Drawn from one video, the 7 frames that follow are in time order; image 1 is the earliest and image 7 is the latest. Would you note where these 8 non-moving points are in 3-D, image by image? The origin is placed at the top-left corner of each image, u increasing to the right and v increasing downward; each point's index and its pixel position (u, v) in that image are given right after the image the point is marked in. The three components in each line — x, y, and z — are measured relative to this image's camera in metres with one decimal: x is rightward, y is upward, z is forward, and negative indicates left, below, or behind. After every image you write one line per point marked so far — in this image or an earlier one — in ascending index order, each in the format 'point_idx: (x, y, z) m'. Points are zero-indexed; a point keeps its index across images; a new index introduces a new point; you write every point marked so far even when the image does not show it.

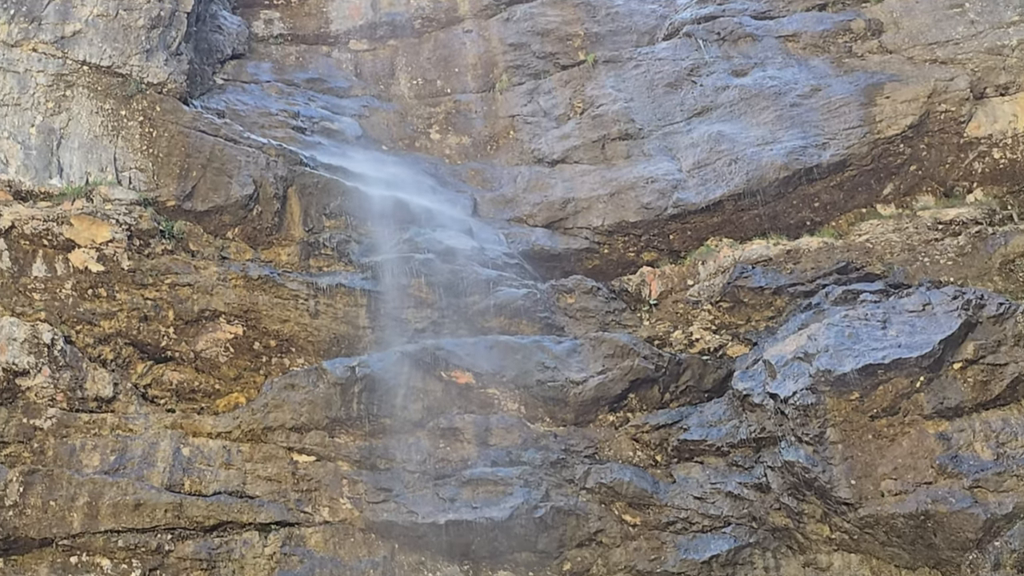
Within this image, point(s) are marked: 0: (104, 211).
0: (-3.4, +0.7, +6.7) m
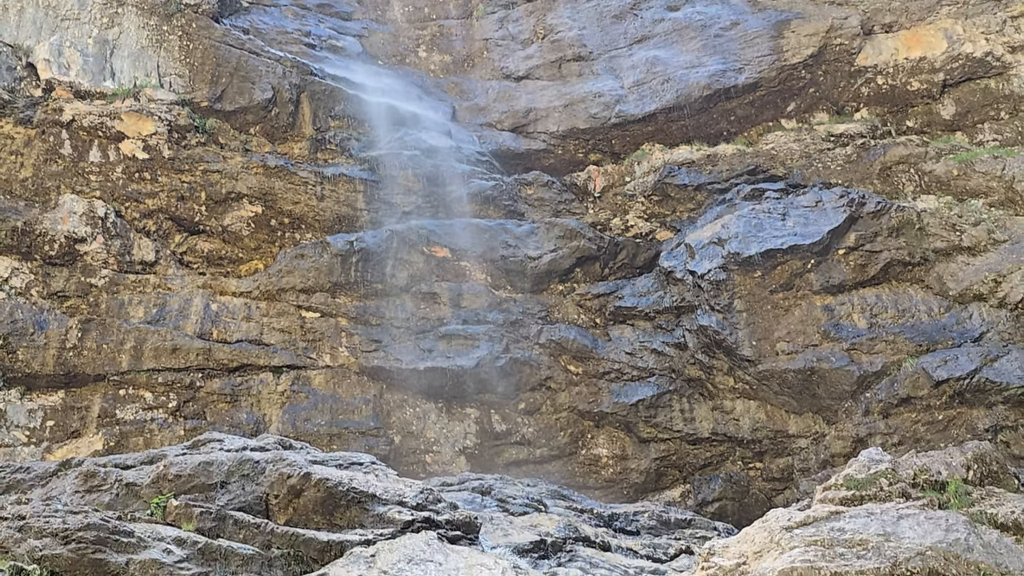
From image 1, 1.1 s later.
0: (-3.6, +1.7, +7.8) m
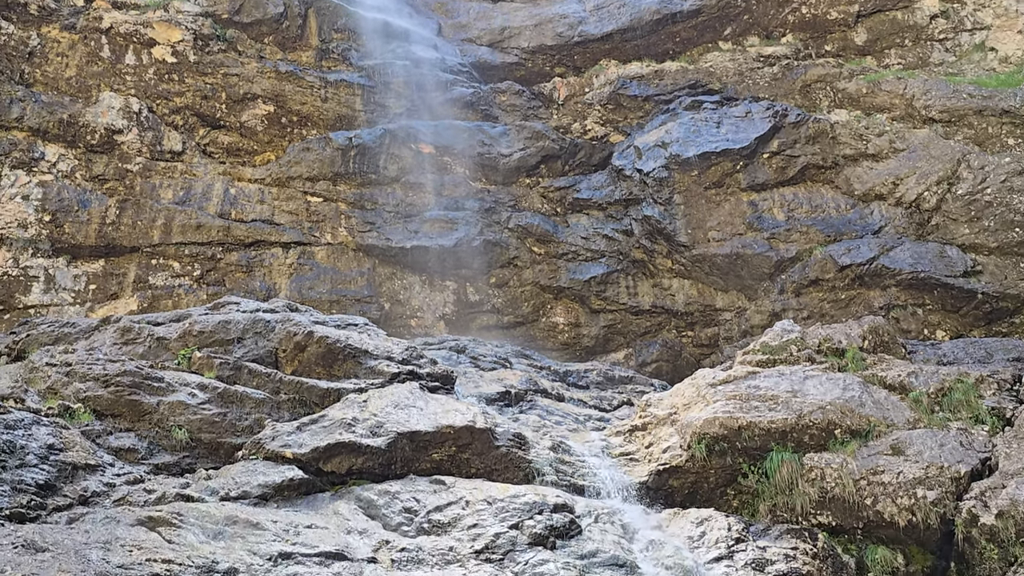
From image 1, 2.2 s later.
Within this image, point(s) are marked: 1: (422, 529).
0: (-3.8, +2.9, +8.9) m
1: (-0.9, -2.3, +8.0) m
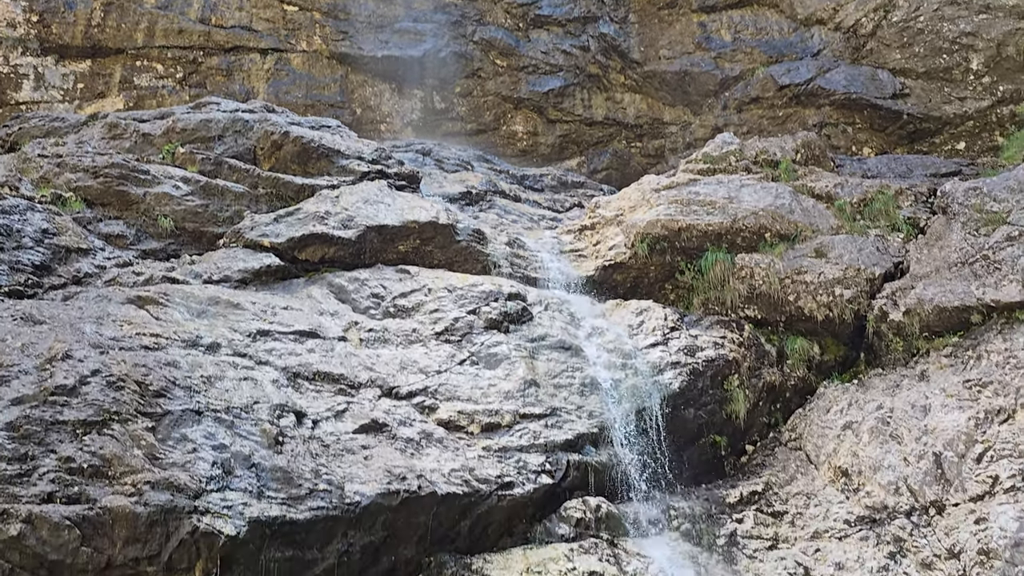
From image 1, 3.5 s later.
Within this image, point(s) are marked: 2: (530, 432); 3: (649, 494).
0: (-4.2, +5.1, +9.1) m
1: (-1.4, -0.2, +8.8) m
2: (+0.2, -1.5, +8.4) m
3: (+1.5, -2.2, +8.8) m
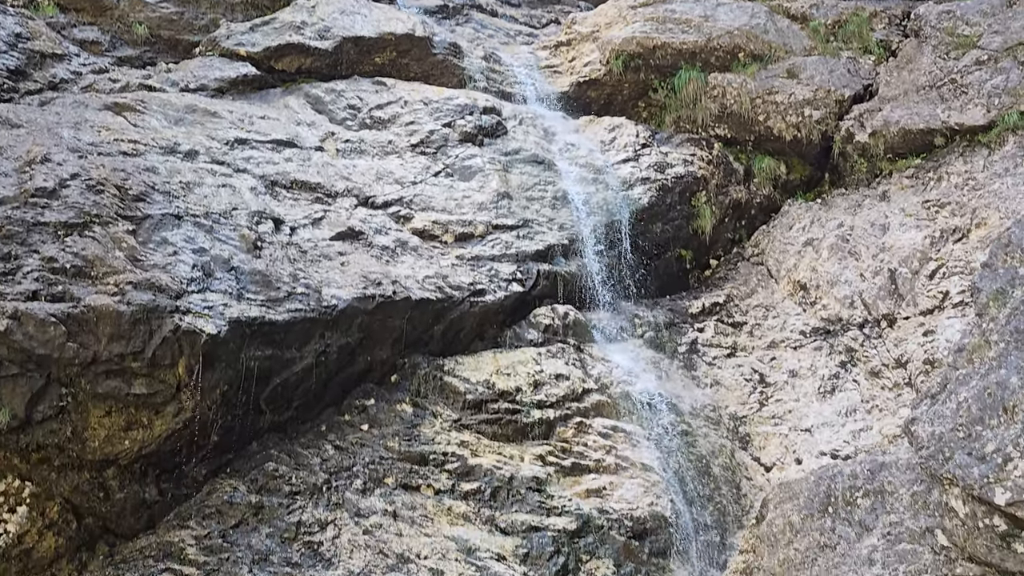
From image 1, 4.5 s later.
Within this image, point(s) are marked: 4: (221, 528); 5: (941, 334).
0: (-4.3, +7.2, +8.6) m
1: (-1.6, +1.8, +8.9) m
2: (-0.1, +0.5, +8.7) m
3: (+1.2, -0.2, +9.2) m
4: (-2.6, -2.0, +6.7) m
5: (+3.9, -0.4, +7.2) m
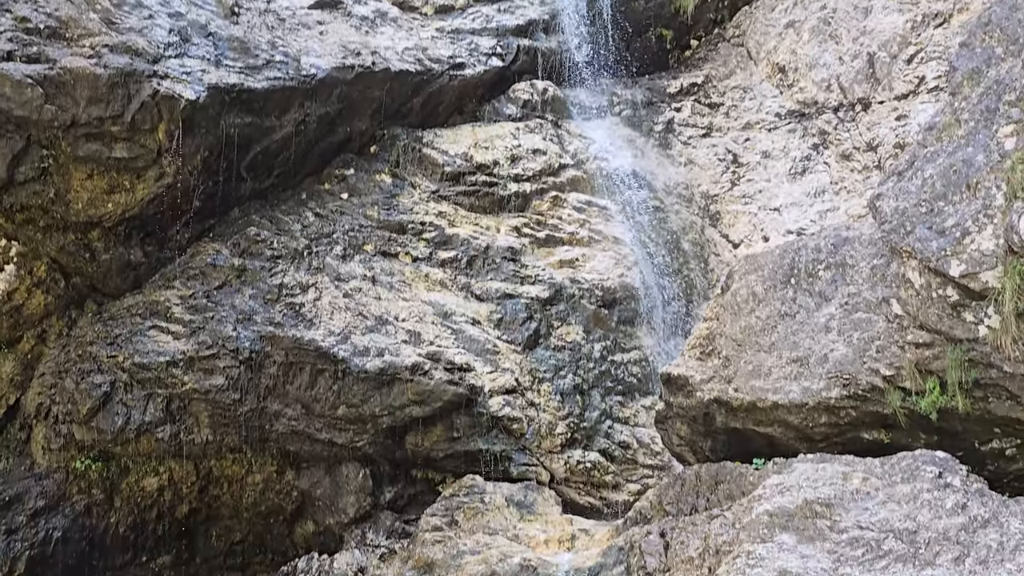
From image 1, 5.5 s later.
0: (-4.3, +9.4, +6.2) m
1: (-1.8, +4.3, +8.2) m
2: (-0.3, +2.9, +8.4) m
3: (+0.9, +2.4, +9.2) m
4: (-2.7, 0.0, +7.0) m
5: (+3.8, +1.6, +7.6) m
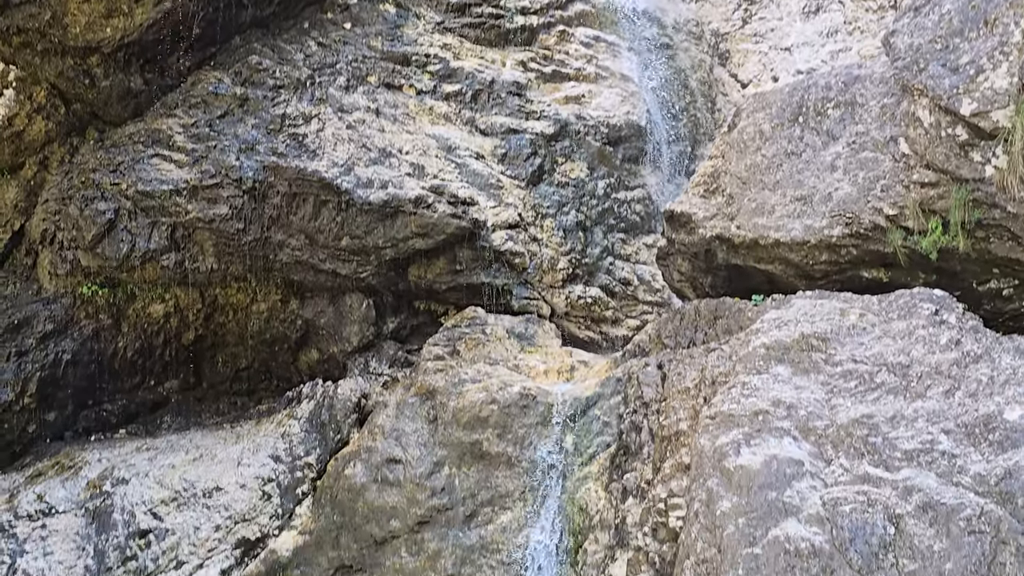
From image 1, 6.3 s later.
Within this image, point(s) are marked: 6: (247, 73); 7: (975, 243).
0: (-4.0, +10.6, +4.3) m
1: (-1.7, +5.9, +7.2) m
2: (-0.2, +4.6, +7.8) m
3: (+1.0, +4.2, +8.6) m
4: (-2.6, +1.5, +6.9) m
5: (+3.9, +3.1, +7.2) m
6: (-2.4, +2.0, +7.1) m
7: (+2.4, +0.2, +4.0) m
